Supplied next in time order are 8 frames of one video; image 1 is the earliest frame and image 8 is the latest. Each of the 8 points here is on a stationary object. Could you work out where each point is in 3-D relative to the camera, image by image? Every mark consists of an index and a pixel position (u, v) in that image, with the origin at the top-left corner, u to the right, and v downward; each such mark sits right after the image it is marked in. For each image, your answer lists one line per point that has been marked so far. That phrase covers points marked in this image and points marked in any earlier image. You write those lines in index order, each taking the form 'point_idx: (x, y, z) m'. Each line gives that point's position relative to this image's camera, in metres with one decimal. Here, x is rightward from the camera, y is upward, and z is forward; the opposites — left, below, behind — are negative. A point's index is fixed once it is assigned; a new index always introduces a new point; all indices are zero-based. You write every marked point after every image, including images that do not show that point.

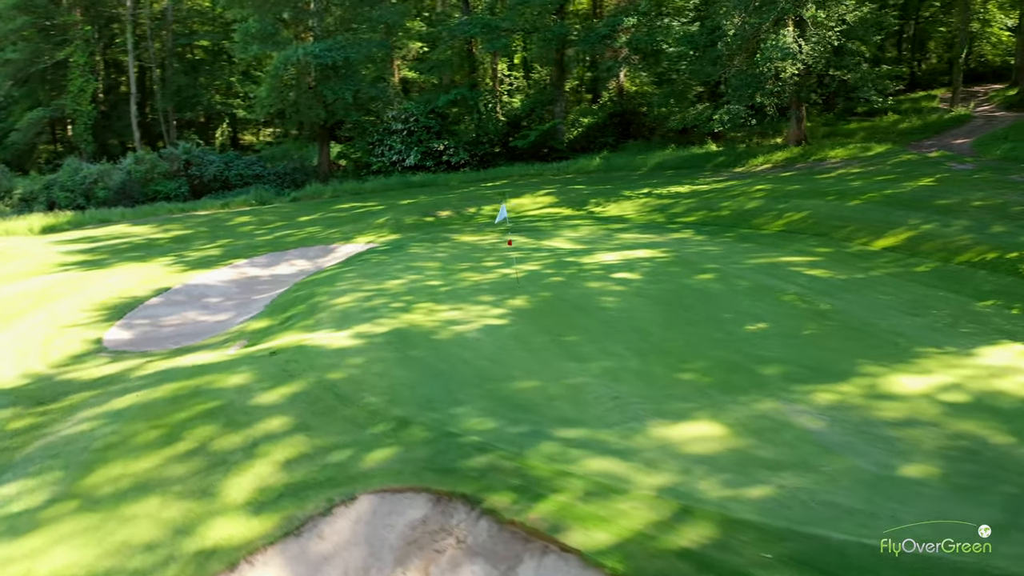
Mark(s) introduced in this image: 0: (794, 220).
0: (+4.8, +1.2, +14.2) m
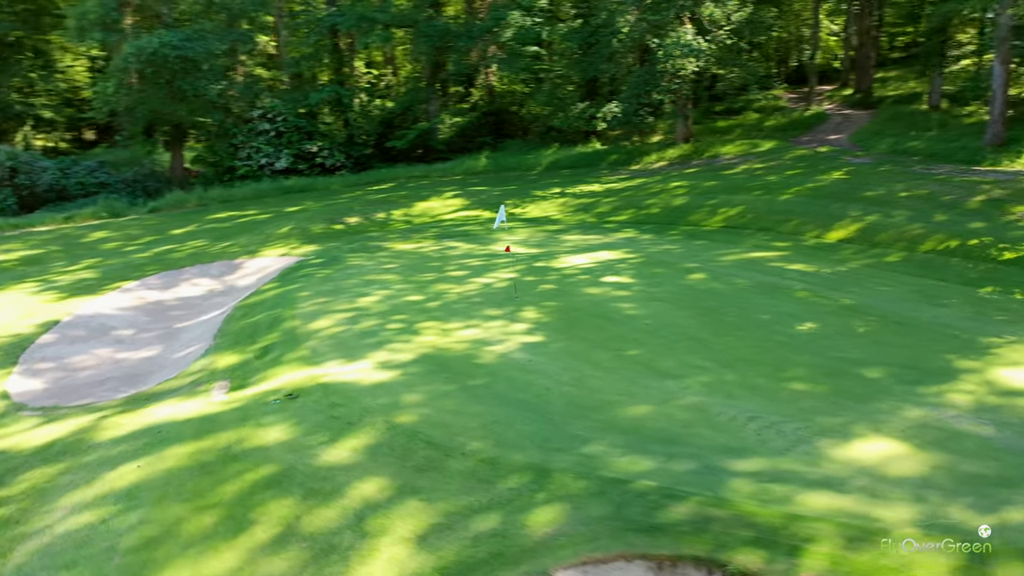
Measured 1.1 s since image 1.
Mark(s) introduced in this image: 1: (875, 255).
0: (+3.7, +1.2, +14.1) m
1: (+4.9, +0.4, +11.3) m
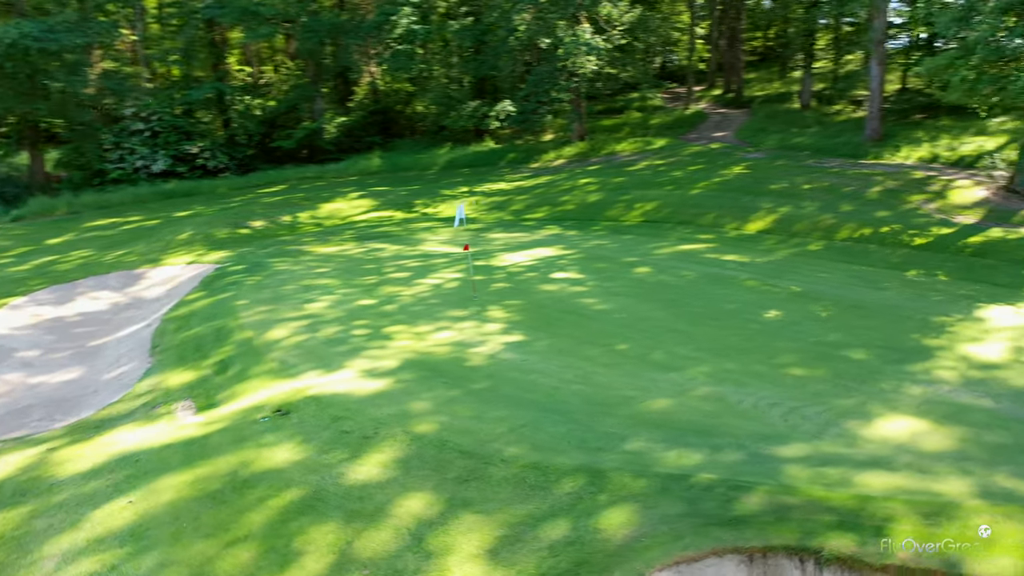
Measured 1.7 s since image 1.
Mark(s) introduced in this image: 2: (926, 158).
0: (+2.4, +1.4, +14.4) m
1: (+4.1, +0.6, +11.9) m
2: (+7.7, +2.4, +15.3) m
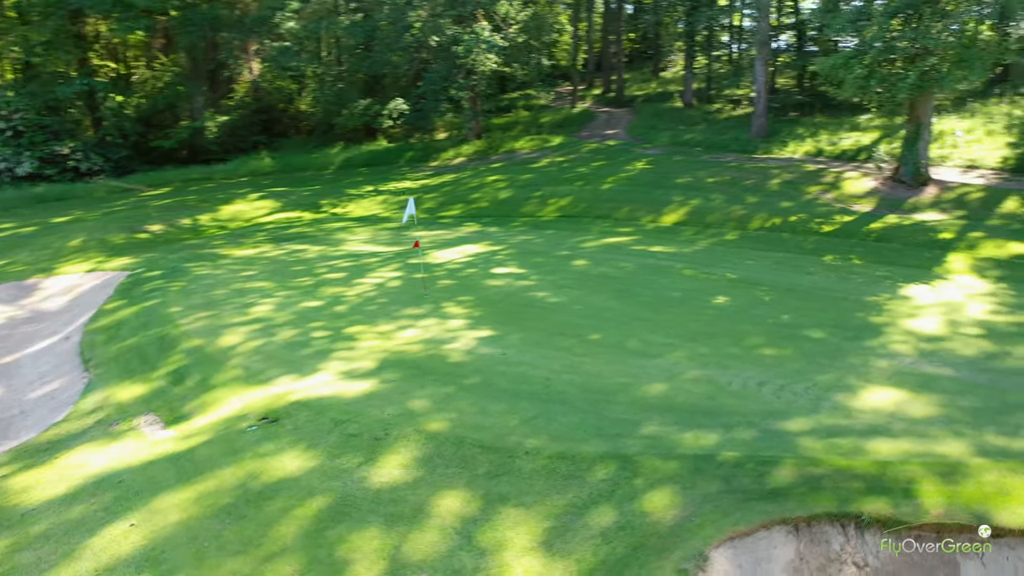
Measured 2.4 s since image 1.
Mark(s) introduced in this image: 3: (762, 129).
0: (+0.9, +1.5, +14.6) m
1: (+3.0, +0.8, +12.4) m
2: (+6.0, +2.7, +16.4) m
3: (+5.5, +3.4, +17.9) m
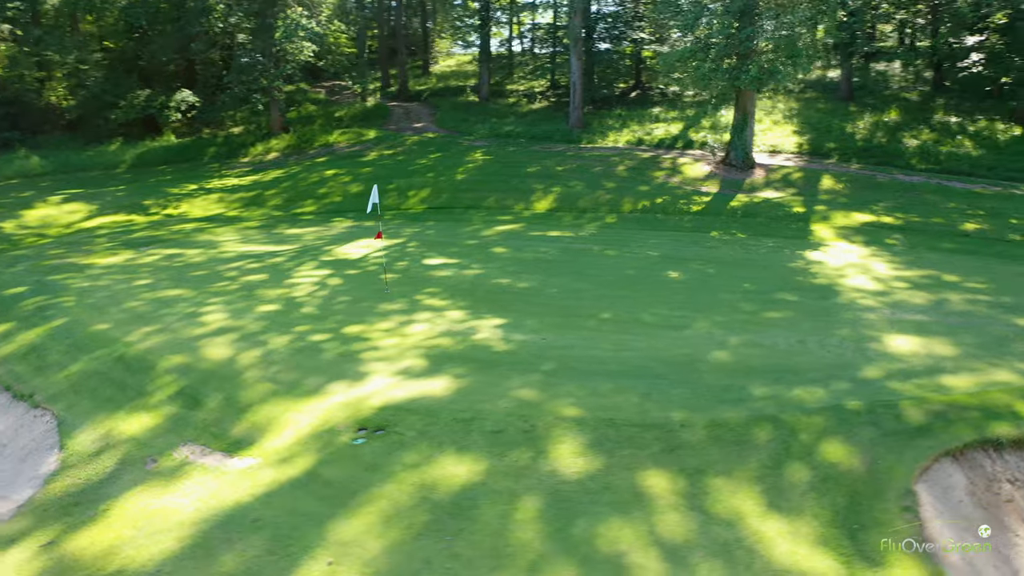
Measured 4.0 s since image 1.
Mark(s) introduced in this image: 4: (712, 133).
0: (-1.5, +1.6, +14.3) m
1: (+1.2, +1.1, +12.9) m
2: (+2.6, +3.1, +17.6) m
3: (+1.5, +3.8, +18.9) m
4: (+4.3, +3.3, +17.7) m
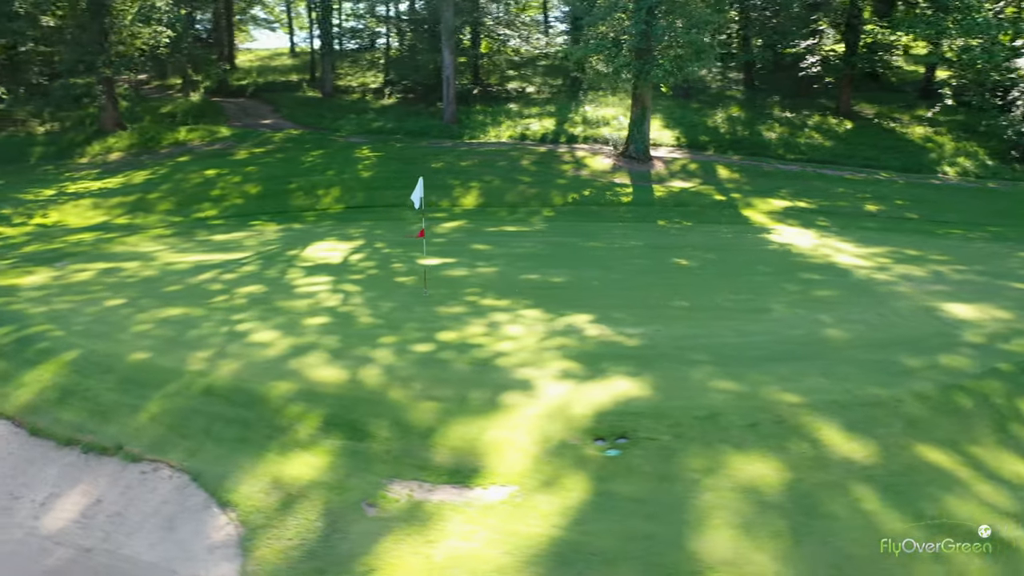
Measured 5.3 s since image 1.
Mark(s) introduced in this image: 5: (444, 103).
0: (-2.8, +1.5, +13.2) m
1: (+0.3, +1.1, +12.7) m
2: (+0.1, +3.2, +17.6) m
3: (-1.3, +3.8, +18.5) m
4: (+1.7, +3.5, +18.2) m
5: (-1.5, +4.1, +18.5) m
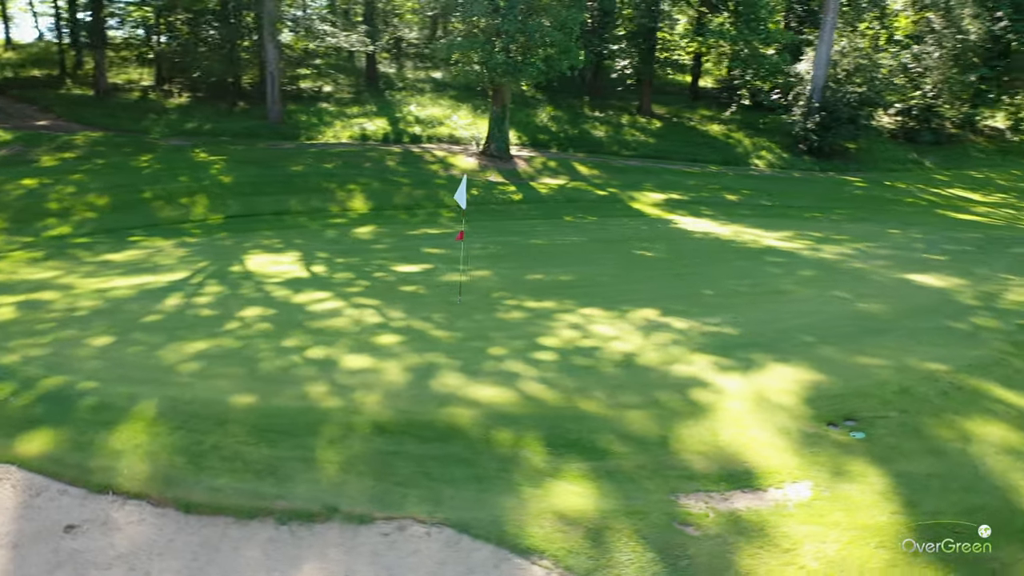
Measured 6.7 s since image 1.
0: (-4.3, +1.2, +11.6) m
1: (-1.2, +1.1, +12.2) m
2: (-3.2, +3.0, +16.7) m
3: (-4.8, +3.6, +17.1) m
4: (-1.9, +3.5, +17.8) m
5: (-5.1, +3.8, +17.1) m
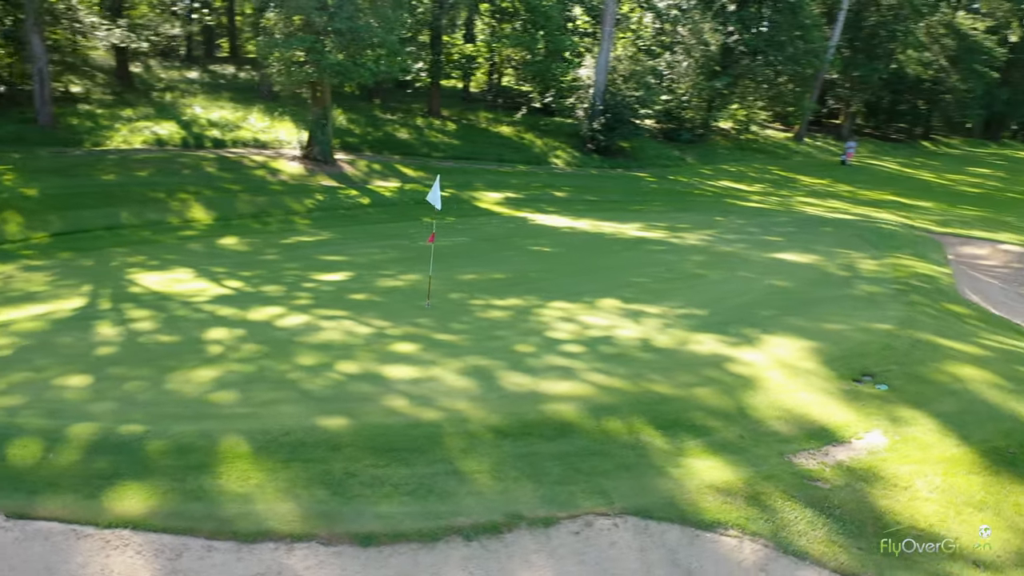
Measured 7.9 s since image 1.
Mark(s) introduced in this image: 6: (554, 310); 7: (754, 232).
0: (-5.9, +0.8, +10.0) m
1: (-3.2, +0.9, +11.5) m
2: (-6.6, +2.7, +15.1) m
3: (-8.4, +3.1, +14.9) m
4: (-5.8, +3.1, +16.6) m
5: (-8.6, +3.3, +14.8) m
6: (+0.3, -0.2, +6.8) m
7: (+3.4, +0.8, +11.5) m
